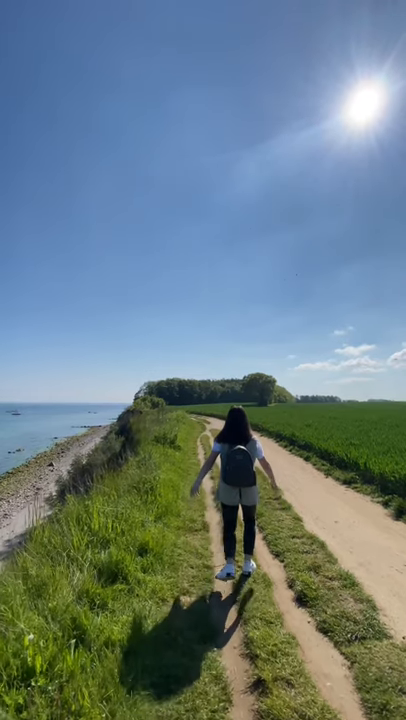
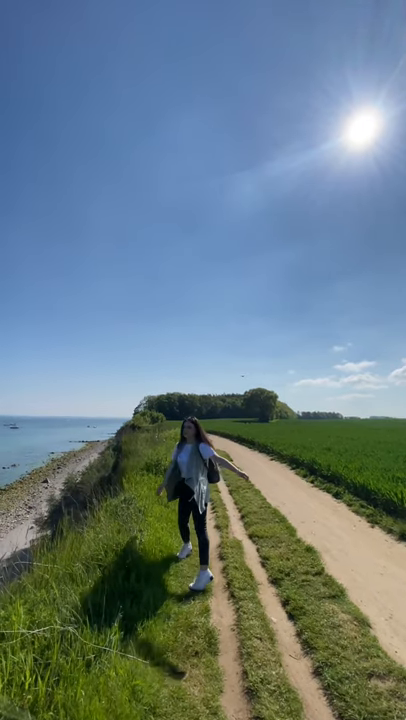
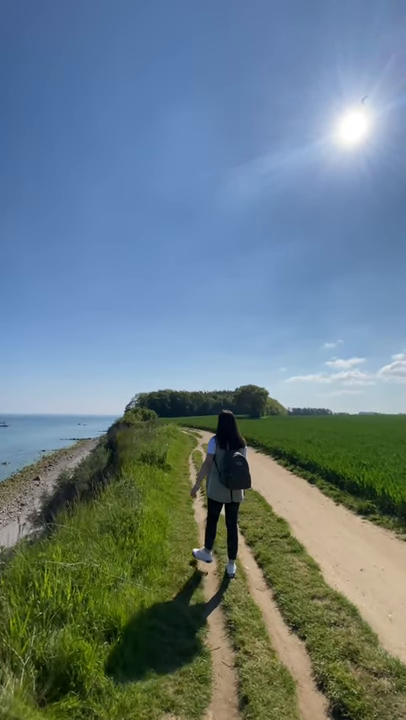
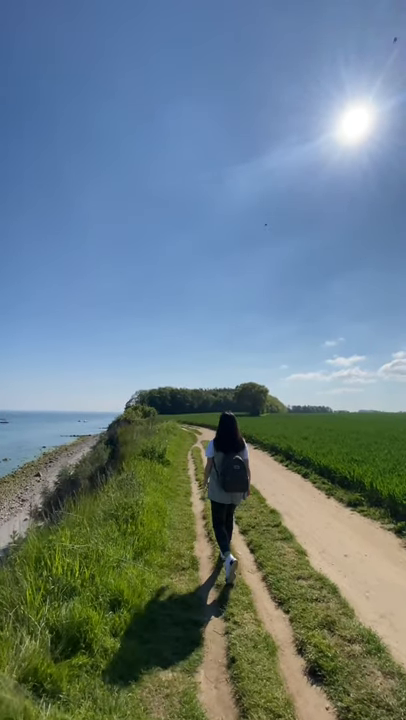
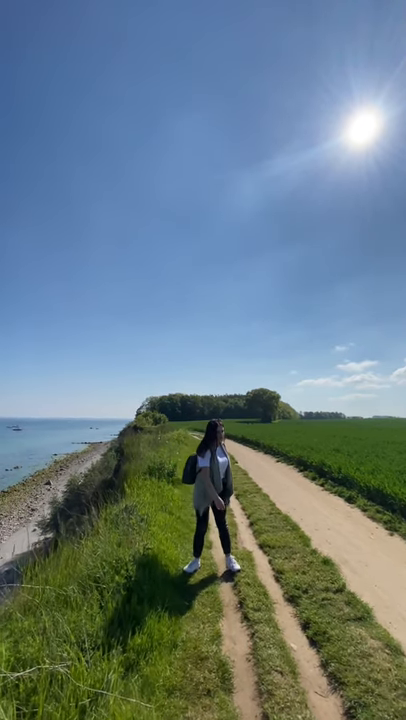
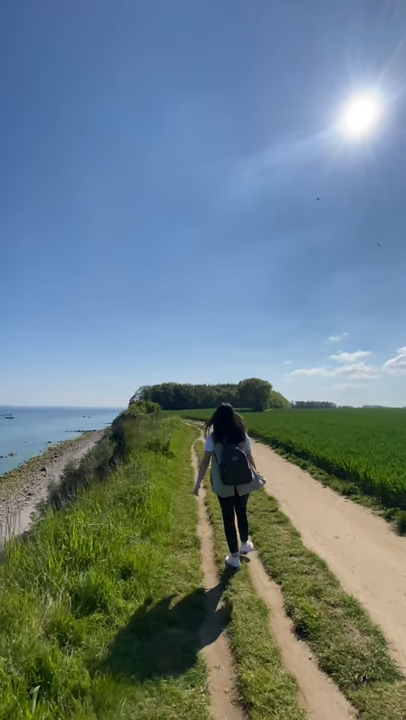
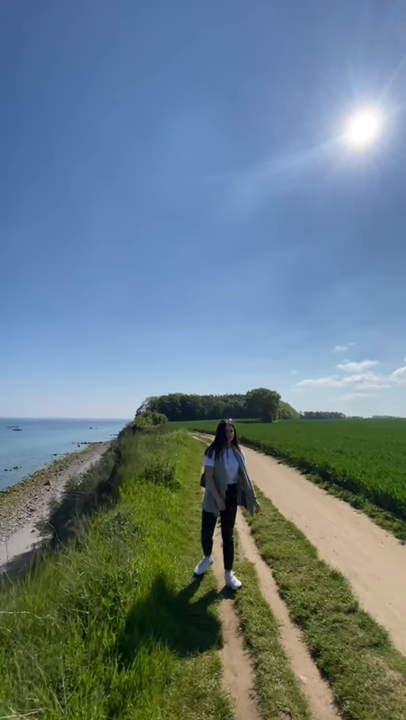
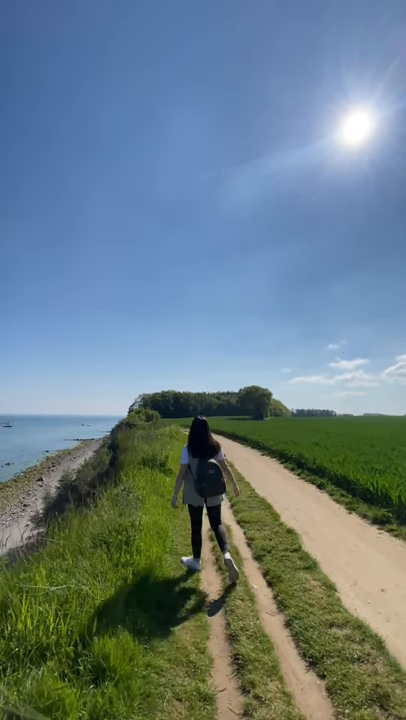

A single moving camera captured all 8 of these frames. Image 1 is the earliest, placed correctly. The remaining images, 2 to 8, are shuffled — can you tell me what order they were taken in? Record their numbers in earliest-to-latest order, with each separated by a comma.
6, 4, 3, 8, 2, 5, 7
